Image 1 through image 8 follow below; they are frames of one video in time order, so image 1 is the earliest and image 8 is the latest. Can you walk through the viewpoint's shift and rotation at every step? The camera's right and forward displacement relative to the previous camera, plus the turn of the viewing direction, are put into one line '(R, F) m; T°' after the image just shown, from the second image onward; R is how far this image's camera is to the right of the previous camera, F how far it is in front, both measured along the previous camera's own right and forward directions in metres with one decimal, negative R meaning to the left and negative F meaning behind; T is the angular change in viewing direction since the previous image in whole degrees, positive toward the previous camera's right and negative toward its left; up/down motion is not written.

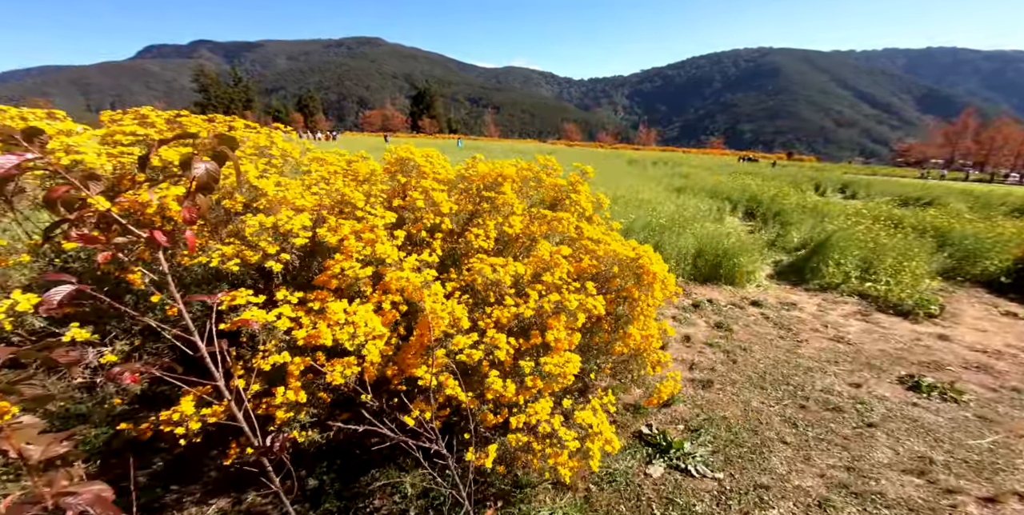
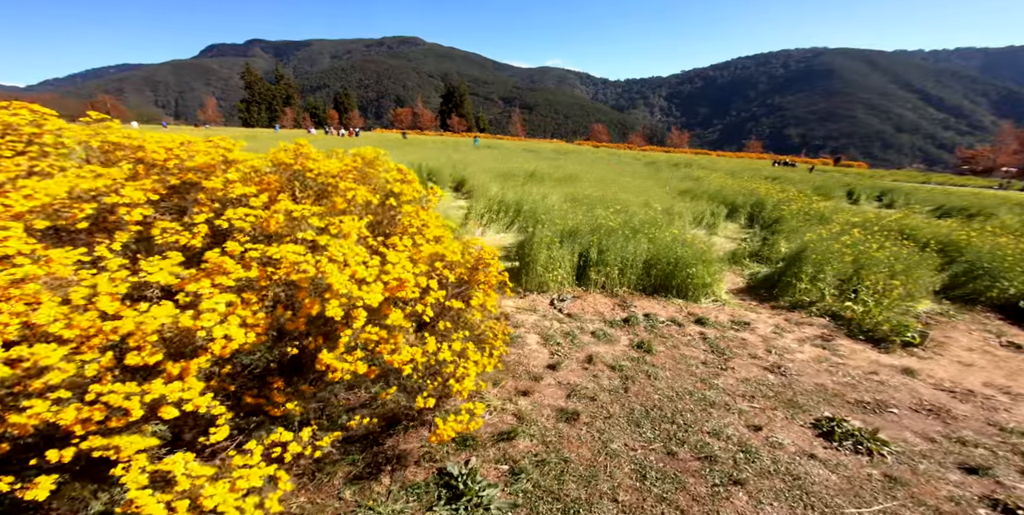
(+1.5, +0.6) m; -4°
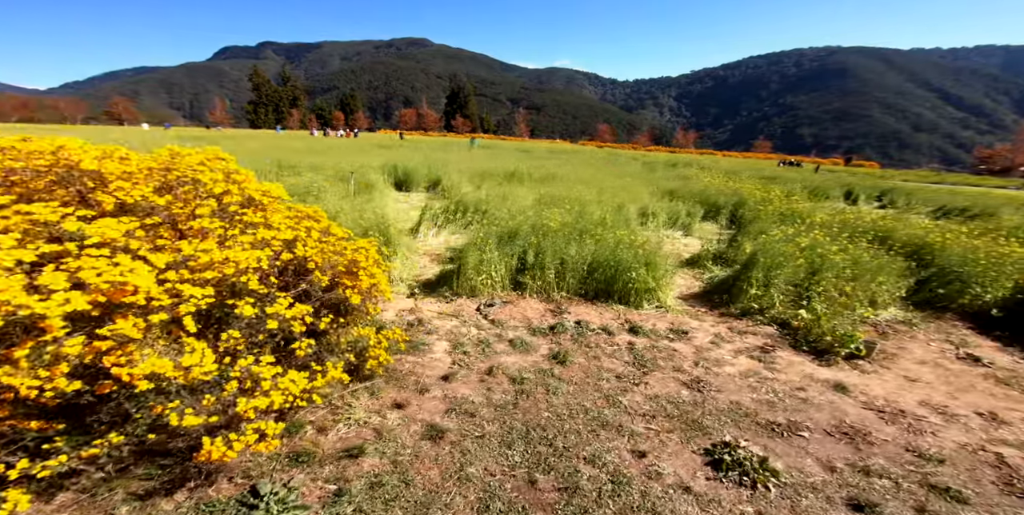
(+1.1, +0.3) m; -1°
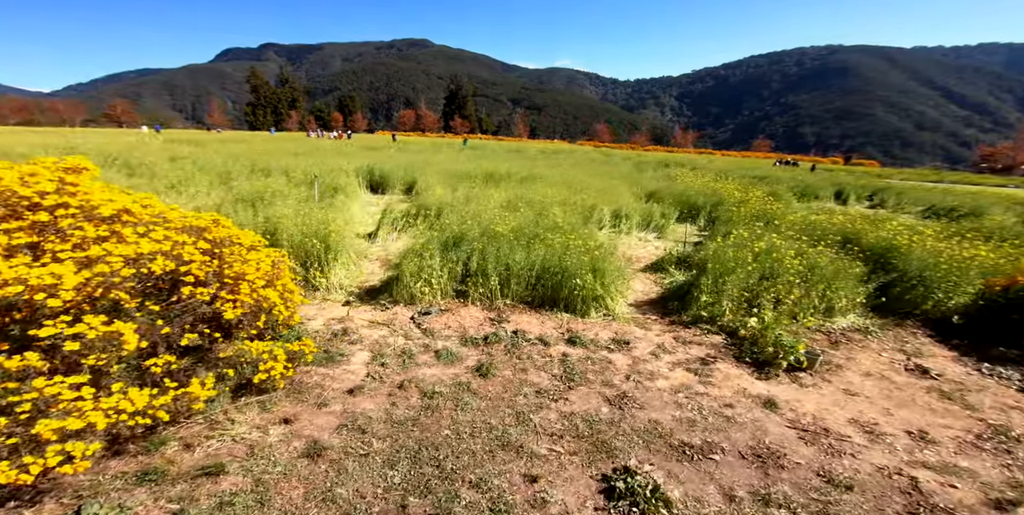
(+0.8, +0.2) m; 0°
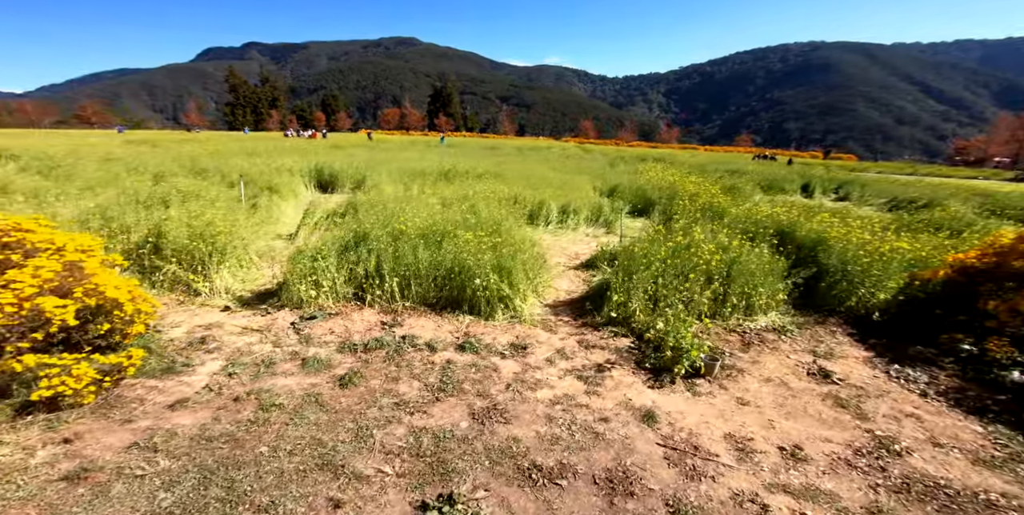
(+1.1, +0.4) m; +1°
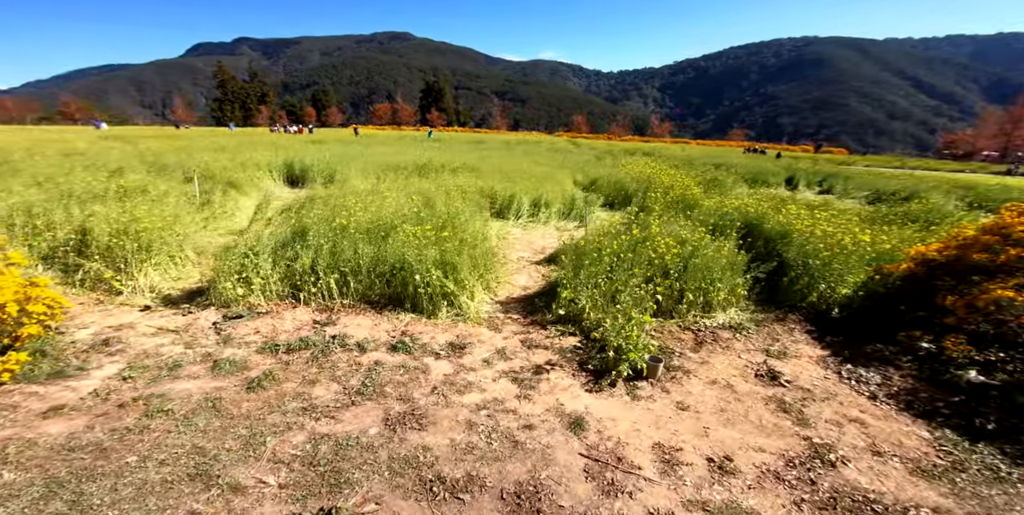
(+0.6, +0.3) m; +1°
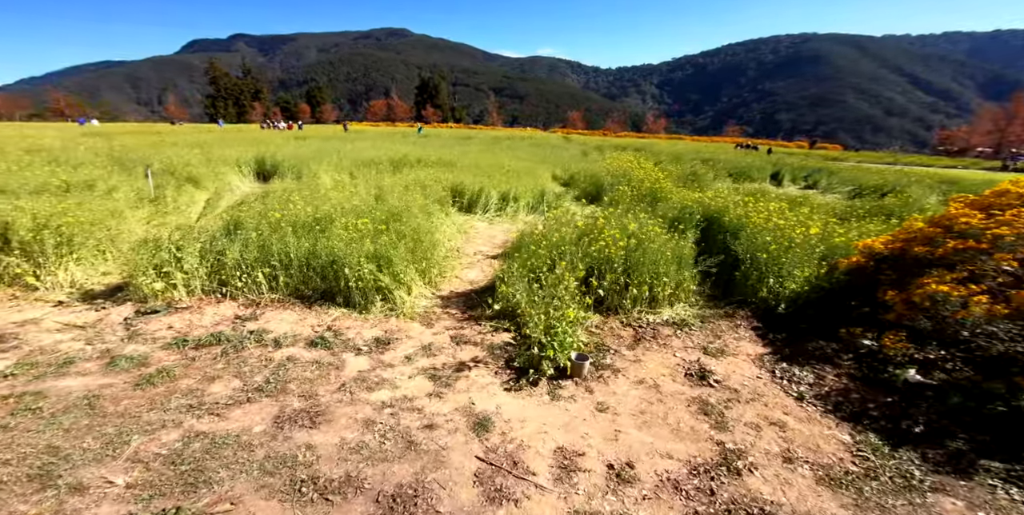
(+0.7, +0.2) m; 0°
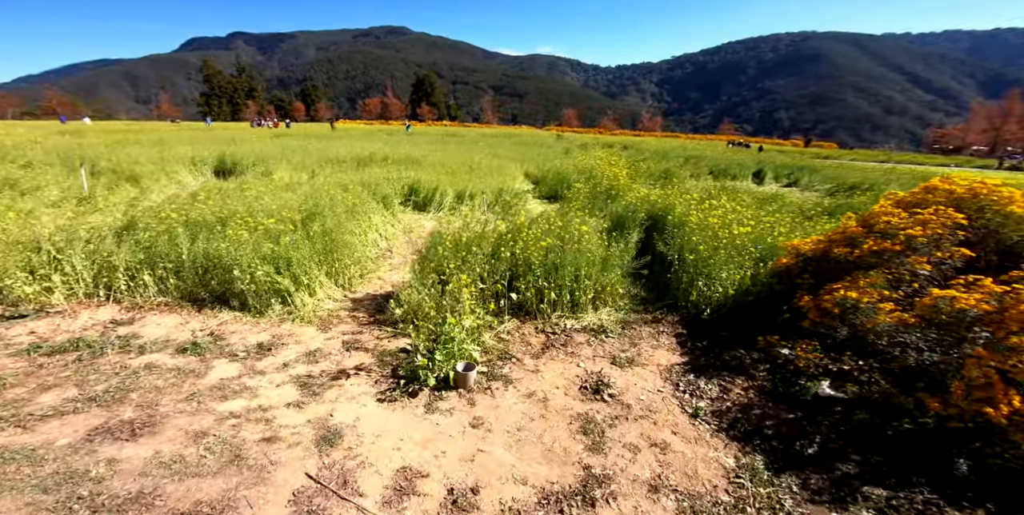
(+0.9, +0.3) m; 0°
